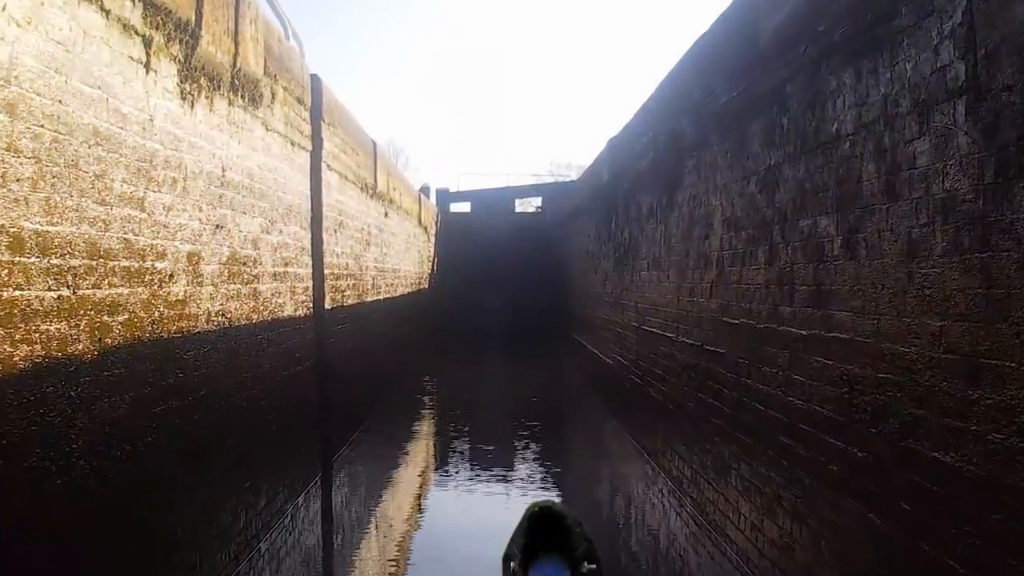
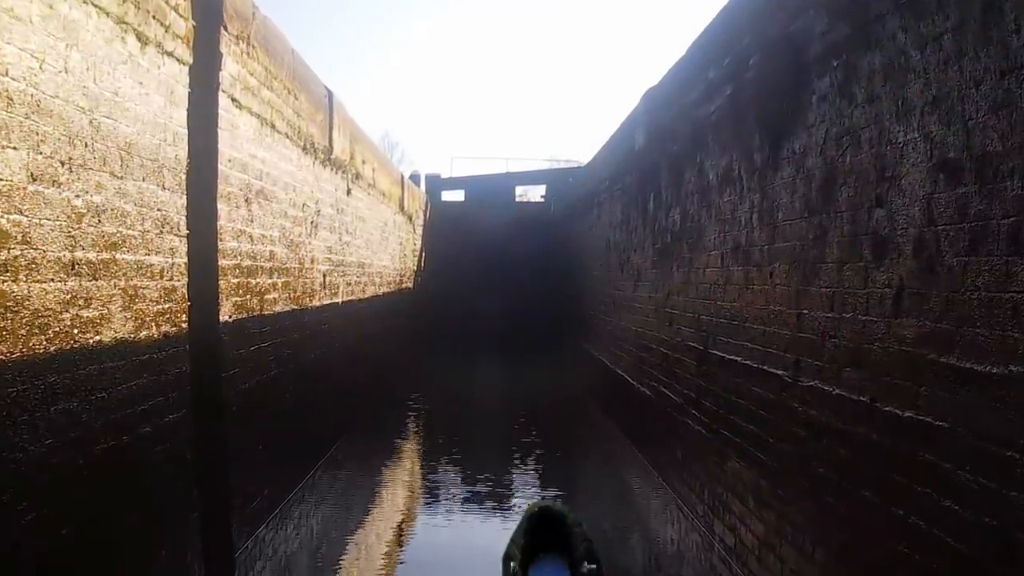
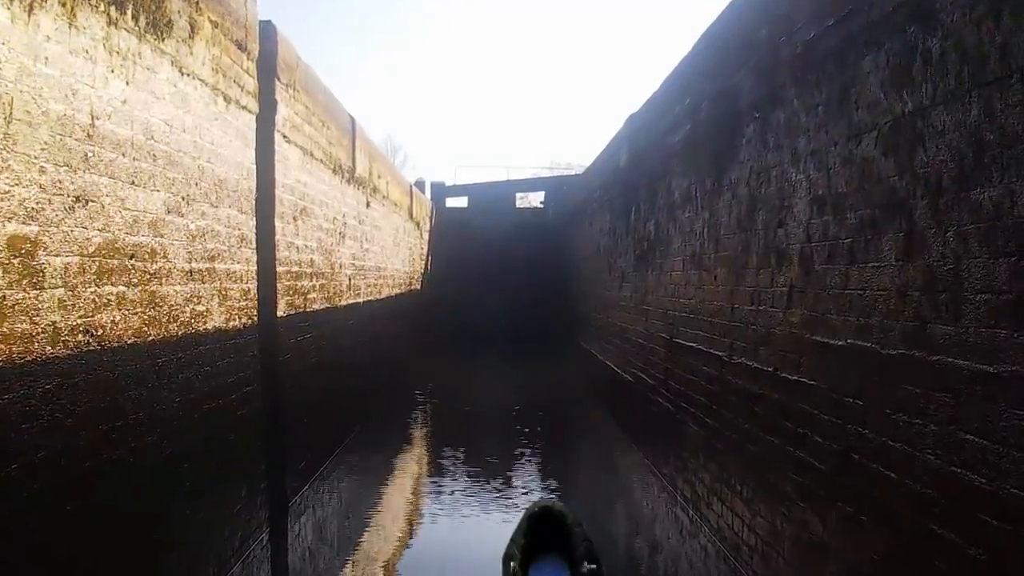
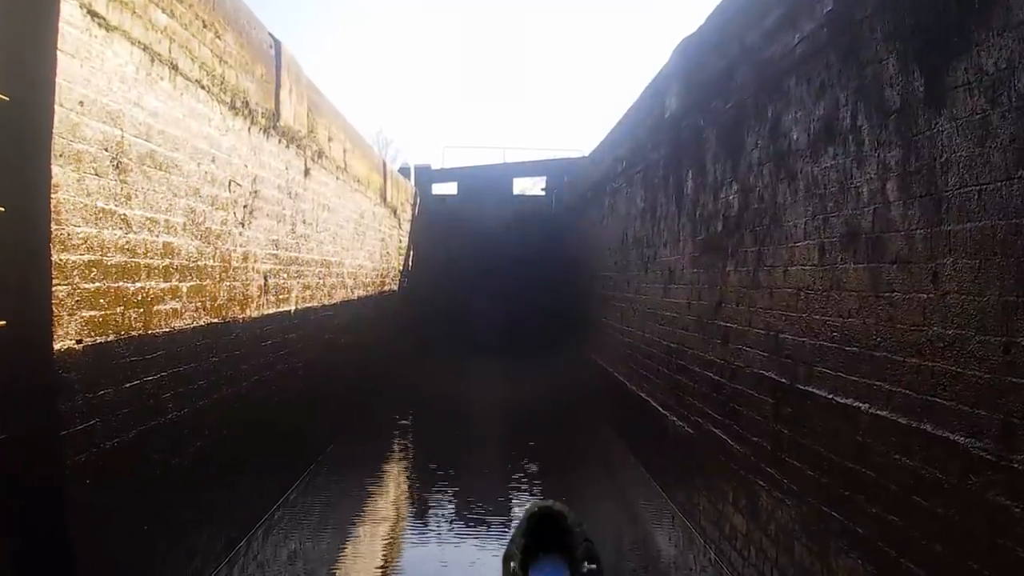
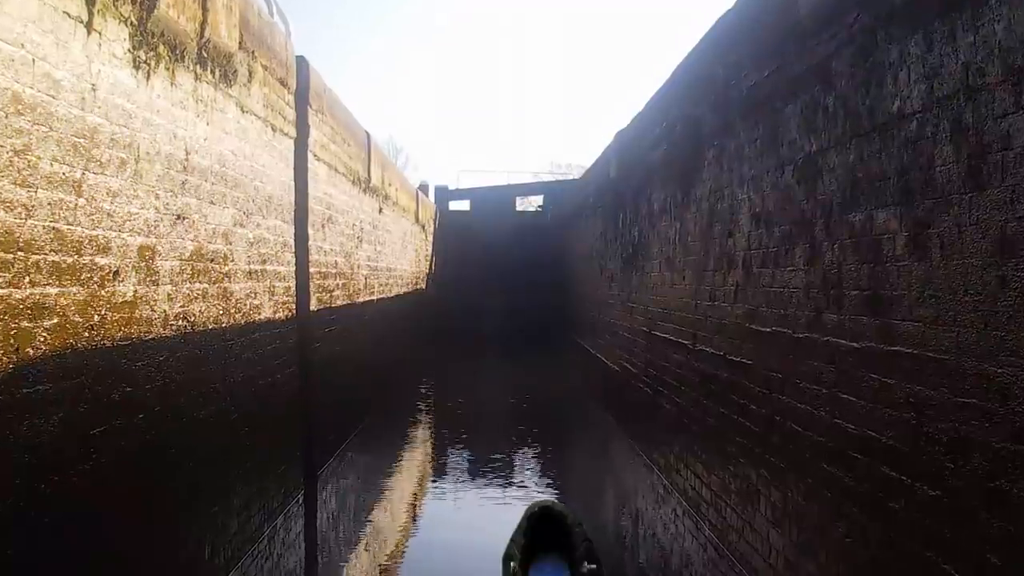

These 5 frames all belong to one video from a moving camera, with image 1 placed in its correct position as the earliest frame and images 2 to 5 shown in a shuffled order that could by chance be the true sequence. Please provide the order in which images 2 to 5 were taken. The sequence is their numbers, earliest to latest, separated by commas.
5, 3, 2, 4
